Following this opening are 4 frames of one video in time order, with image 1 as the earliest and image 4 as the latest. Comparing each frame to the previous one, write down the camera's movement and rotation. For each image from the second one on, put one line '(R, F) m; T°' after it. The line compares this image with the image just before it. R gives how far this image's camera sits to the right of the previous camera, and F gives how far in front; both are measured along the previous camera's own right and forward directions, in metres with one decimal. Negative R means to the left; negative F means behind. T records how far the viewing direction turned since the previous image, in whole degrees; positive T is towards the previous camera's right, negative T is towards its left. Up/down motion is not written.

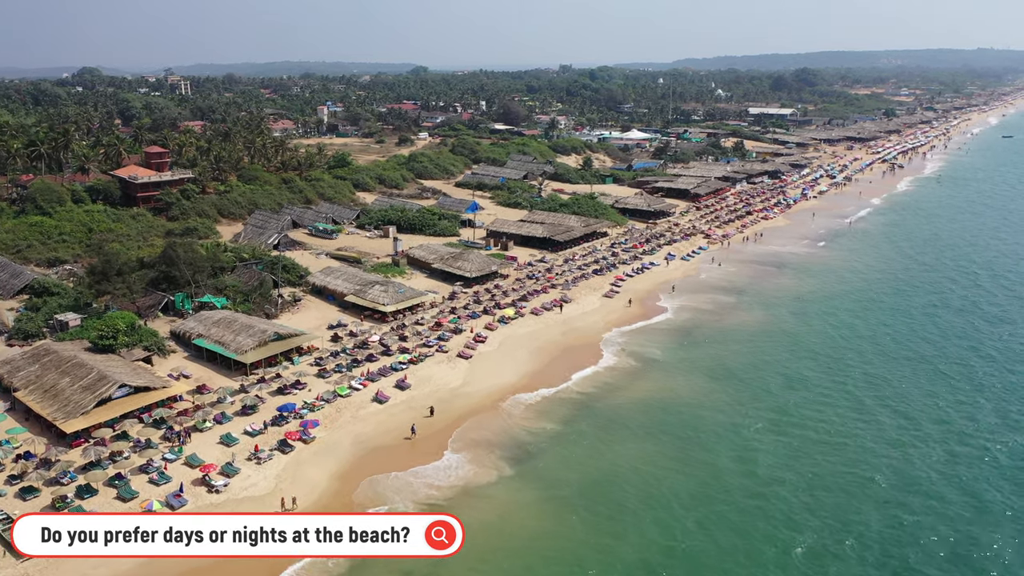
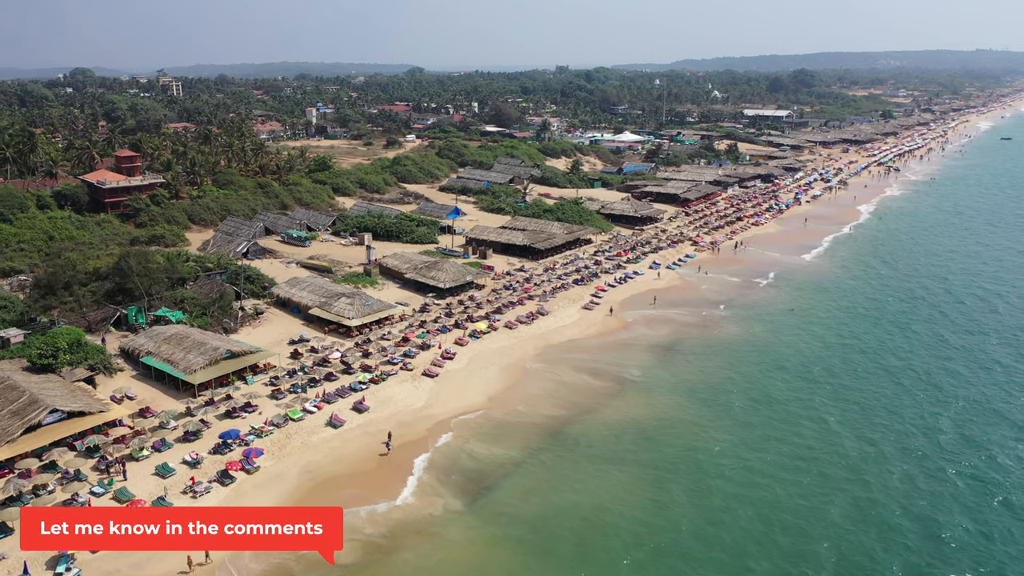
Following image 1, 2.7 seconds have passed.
(+2.0, +2.4) m; 0°
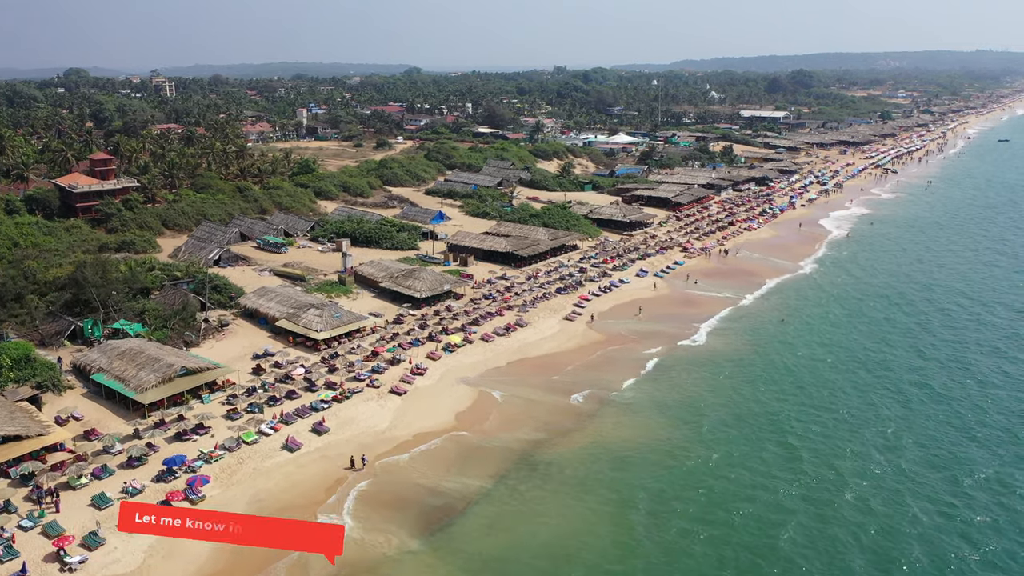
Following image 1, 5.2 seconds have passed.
(+1.7, +2.1) m; 0°
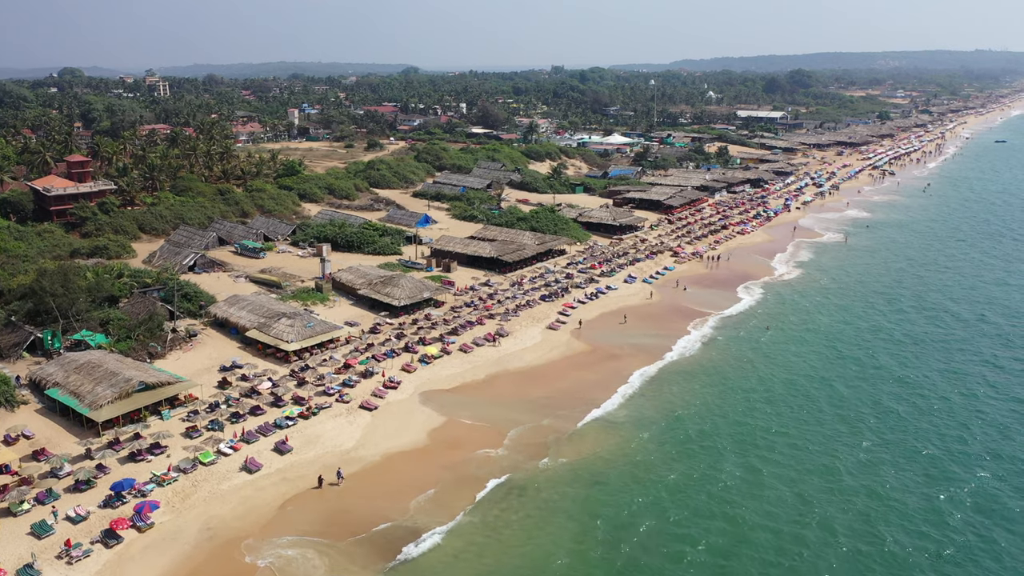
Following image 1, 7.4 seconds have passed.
(+1.4, +1.8) m; 0°
